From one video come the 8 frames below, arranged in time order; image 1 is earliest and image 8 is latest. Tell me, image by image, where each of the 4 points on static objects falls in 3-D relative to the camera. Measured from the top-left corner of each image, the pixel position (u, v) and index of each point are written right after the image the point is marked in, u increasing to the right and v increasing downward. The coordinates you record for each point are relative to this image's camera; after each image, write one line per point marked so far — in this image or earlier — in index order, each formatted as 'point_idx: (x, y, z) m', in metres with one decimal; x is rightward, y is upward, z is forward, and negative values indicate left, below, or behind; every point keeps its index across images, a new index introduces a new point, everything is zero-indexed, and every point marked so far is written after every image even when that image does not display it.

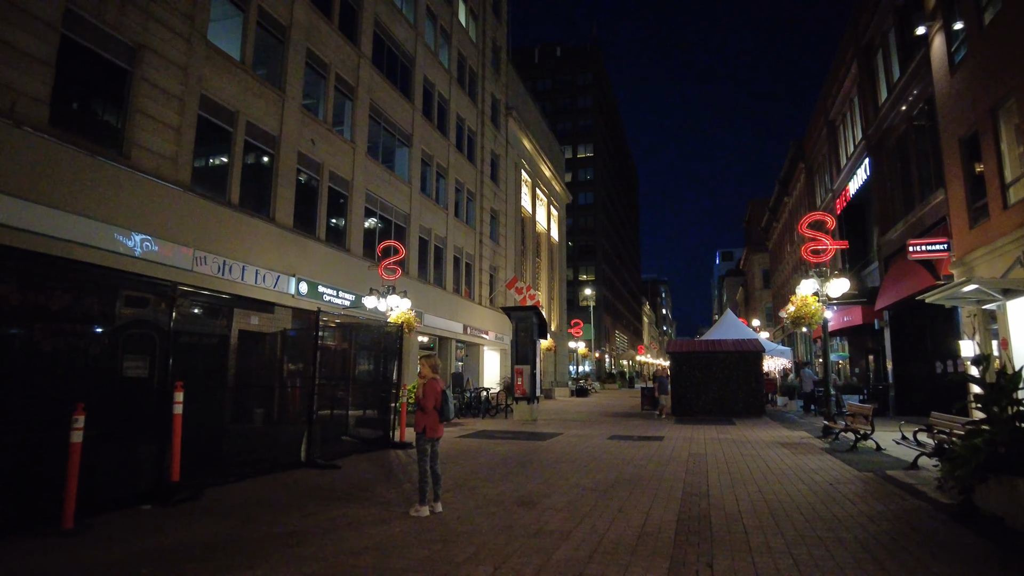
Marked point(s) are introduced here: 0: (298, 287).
0: (-6.3, 0.0, +18.9) m
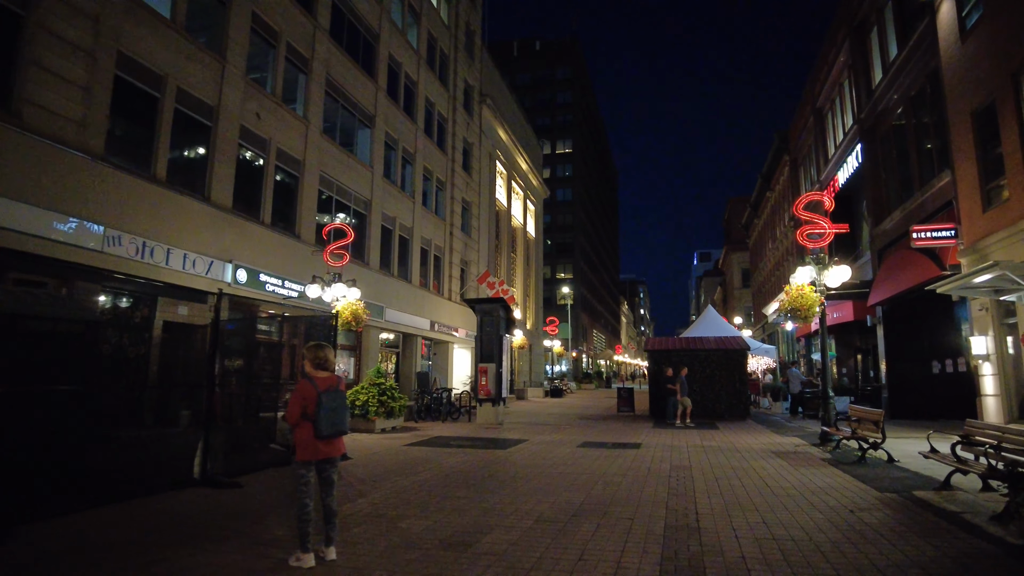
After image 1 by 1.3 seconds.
0: (-7.2, +0.4, +16.9) m
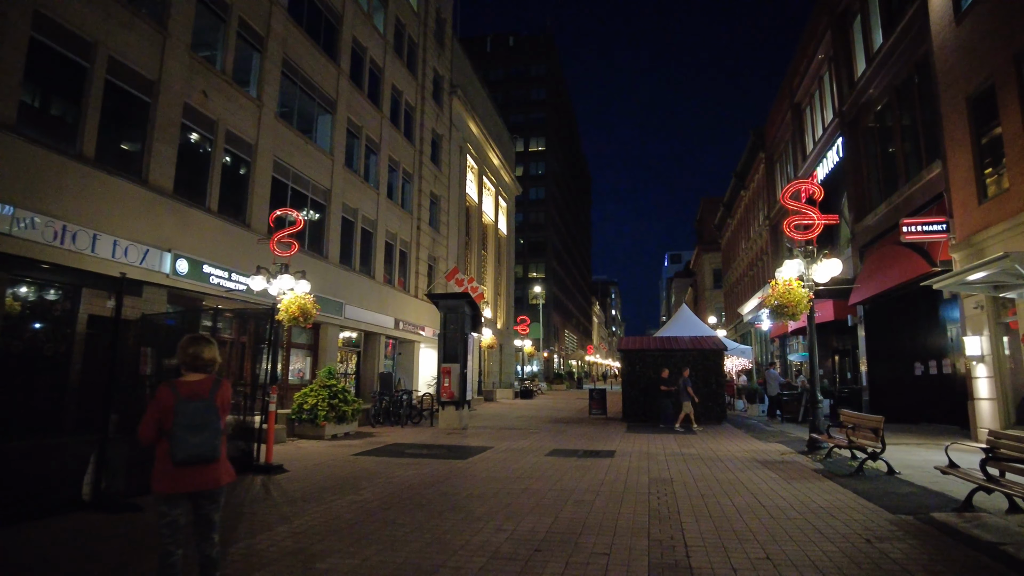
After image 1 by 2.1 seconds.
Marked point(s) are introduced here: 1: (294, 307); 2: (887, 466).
0: (-8.0, +0.6, +15.4) m
1: (-4.5, -0.4, +13.5) m
2: (+5.3, -2.5, +9.1) m
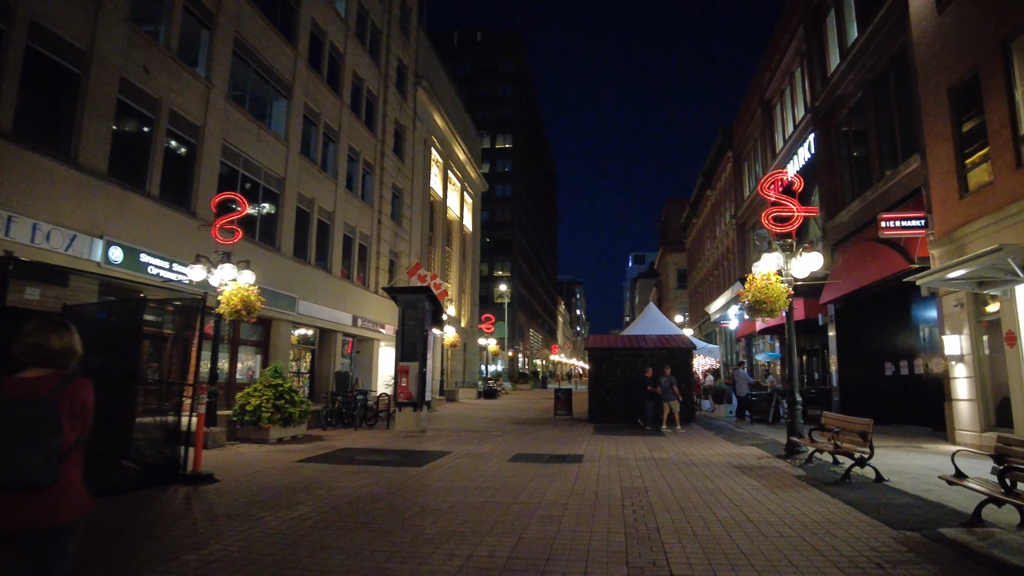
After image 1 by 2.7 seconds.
0: (-8.8, +0.8, +14.1) m
1: (-5.3, -0.2, +12.3) m
2: (+4.8, -2.5, +8.5) m
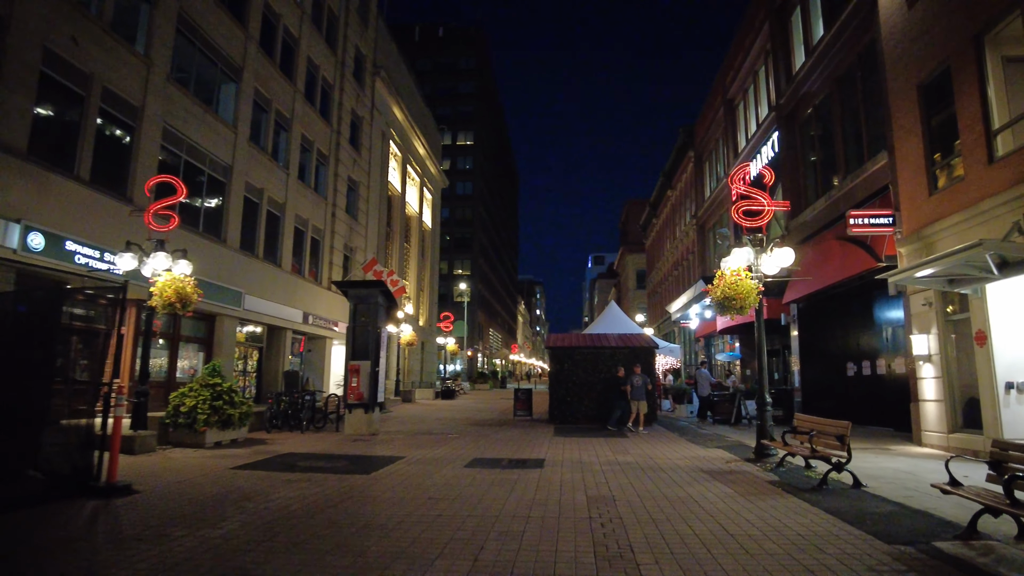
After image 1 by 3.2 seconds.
0: (-9.7, +1.0, +12.8) m
1: (-6.0, -0.1, +11.3) m
2: (+4.3, -2.4, +8.1) m
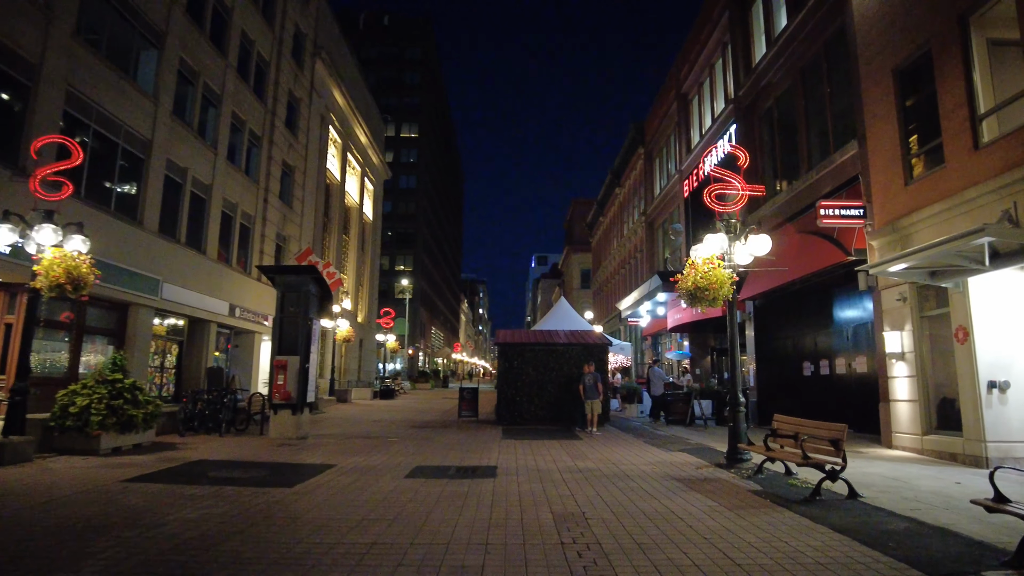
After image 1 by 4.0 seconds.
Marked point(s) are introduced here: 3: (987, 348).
0: (-10.5, +1.4, +10.8) m
1: (-6.7, +0.3, +9.6) m
2: (+3.7, -2.3, +7.3) m
3: (+6.7, -0.9, +9.1) m
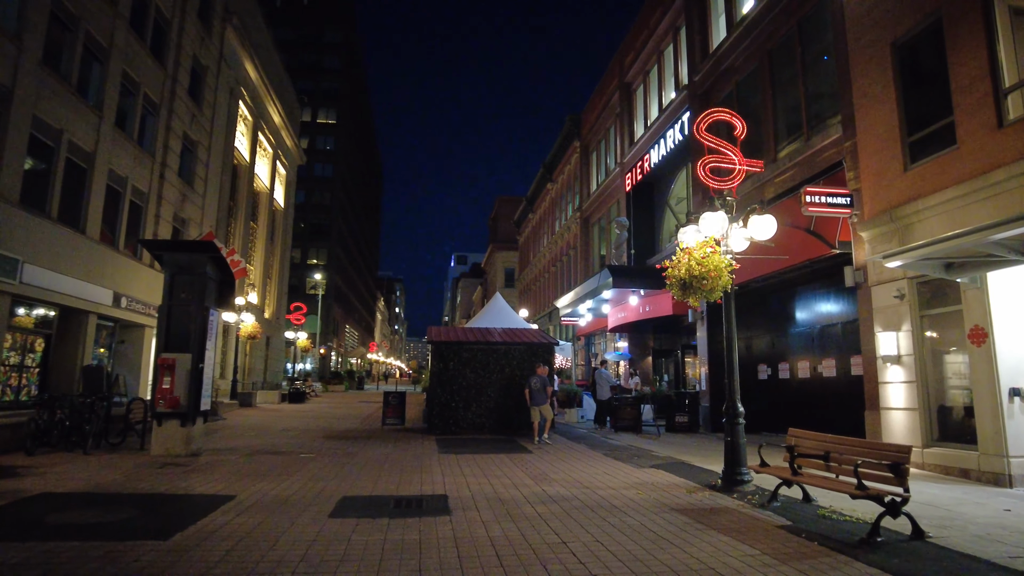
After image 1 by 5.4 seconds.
0: (-11.0, +1.8, +7.5) m
1: (-7.2, +0.6, +6.8) m
2: (+3.5, -2.2, +5.9) m
3: (+6.2, -0.8, +8.0) m
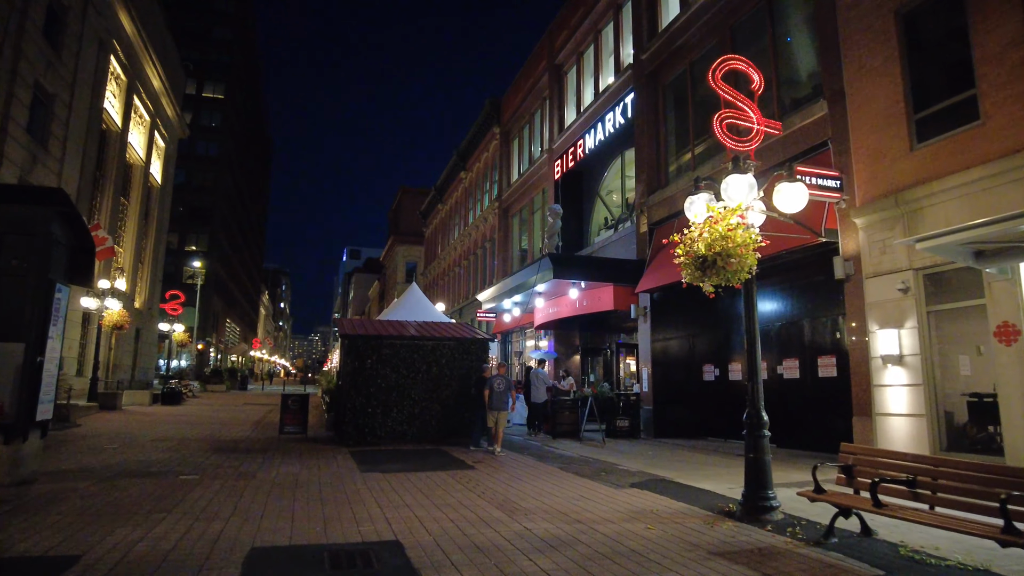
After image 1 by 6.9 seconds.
0: (-11.0, +2.4, +3.8) m
1: (-7.1, +1.1, +3.8) m
2: (+3.5, -2.0, +4.6) m
3: (+5.8, -0.7, +7.1) m
